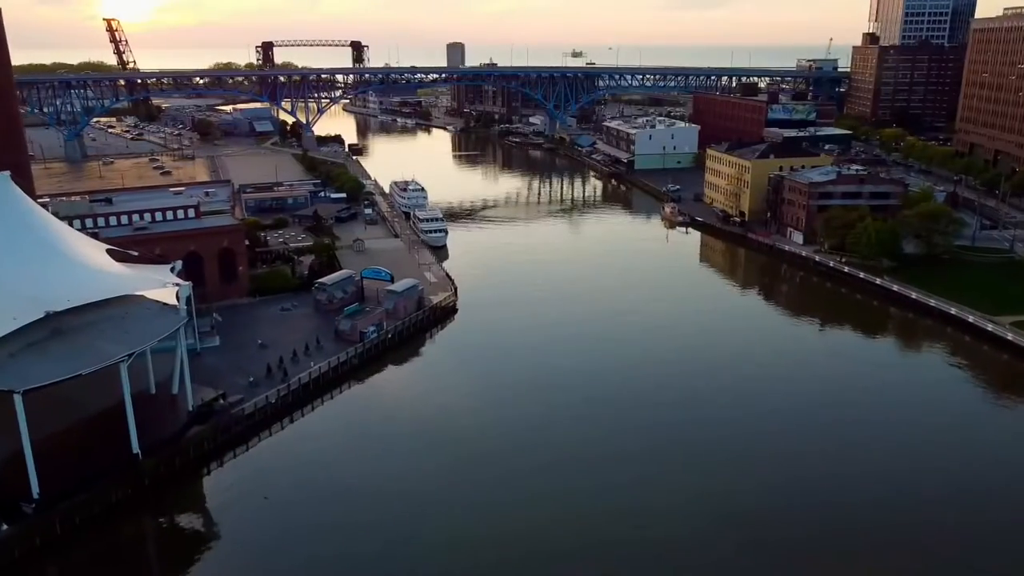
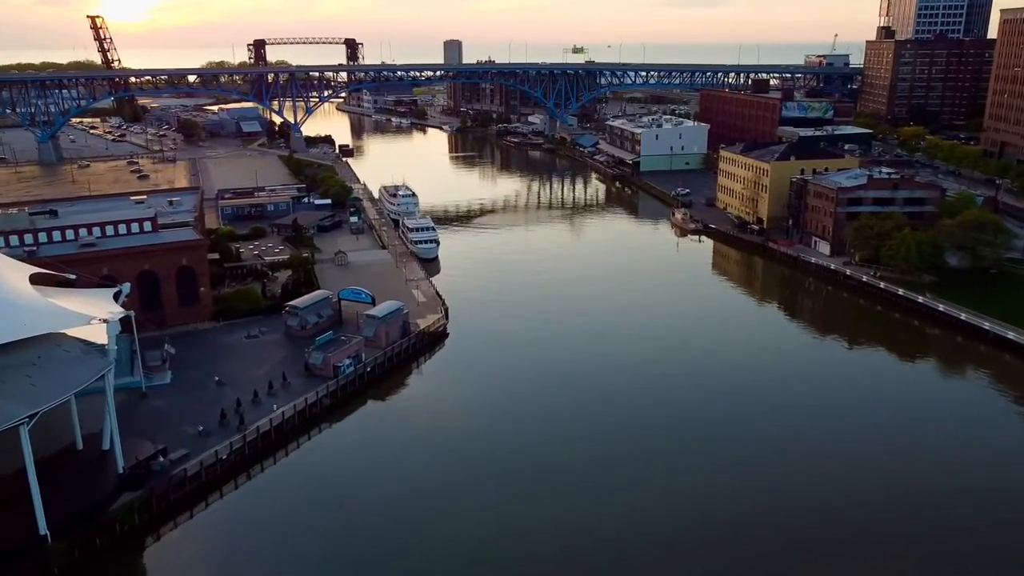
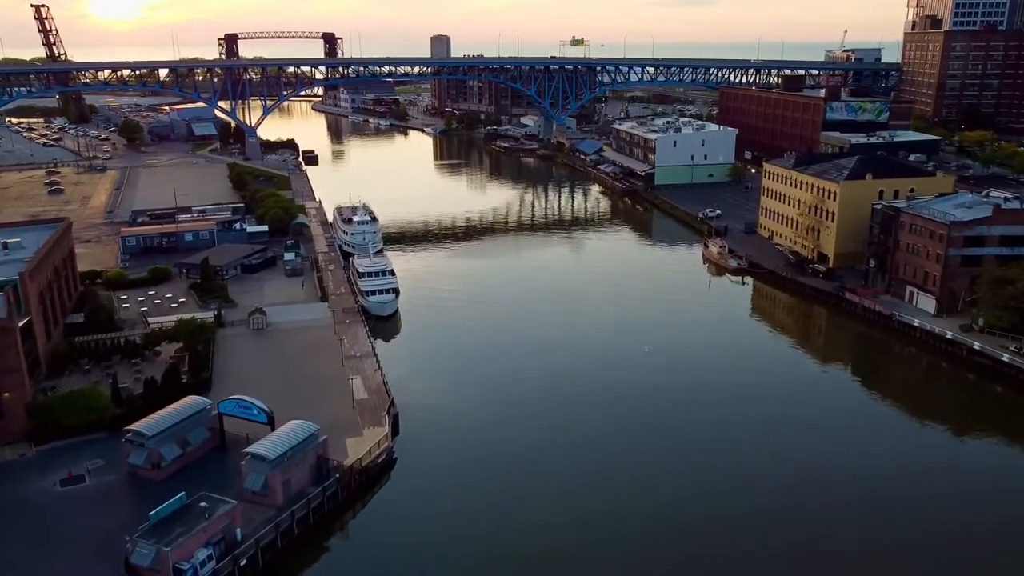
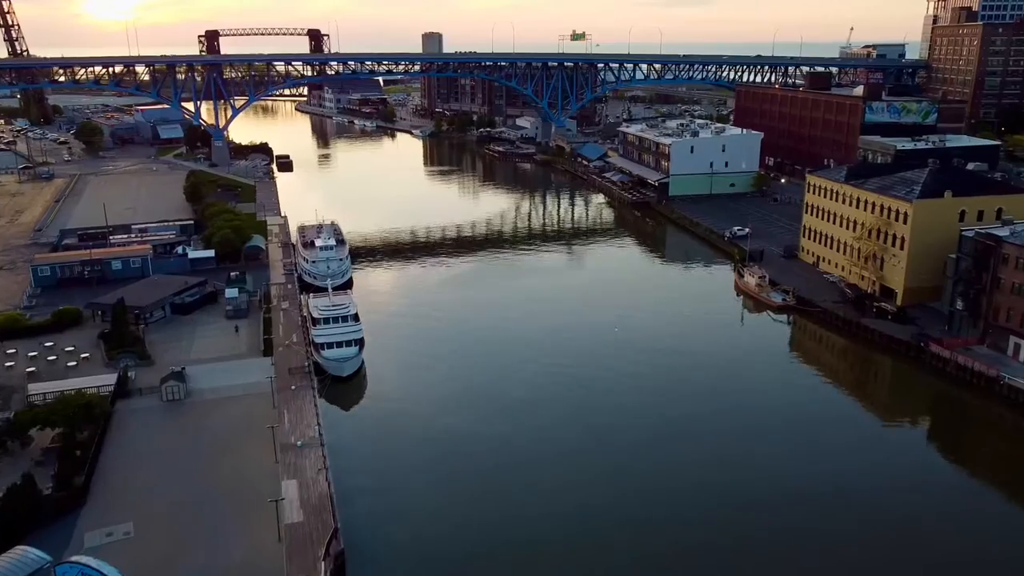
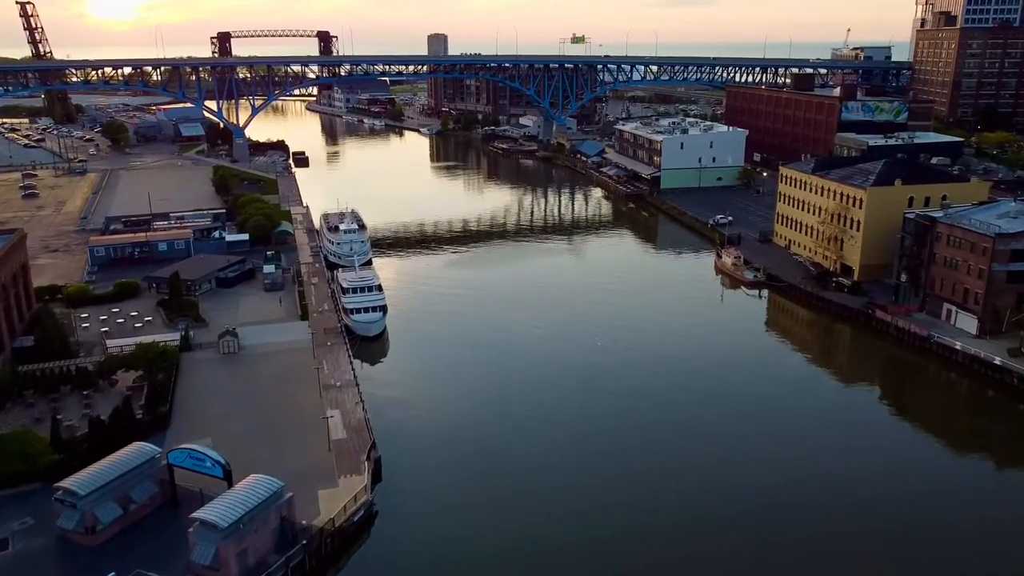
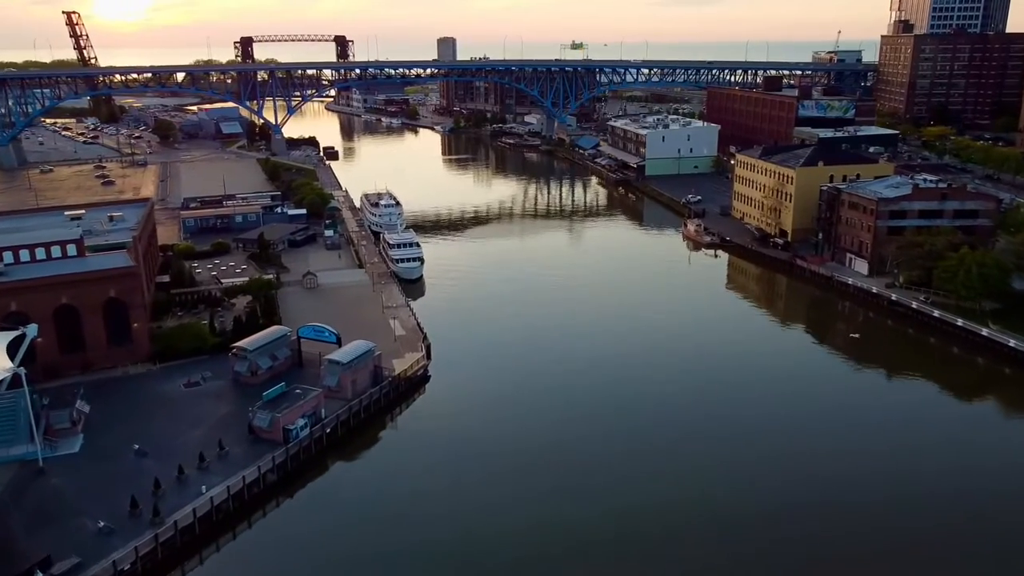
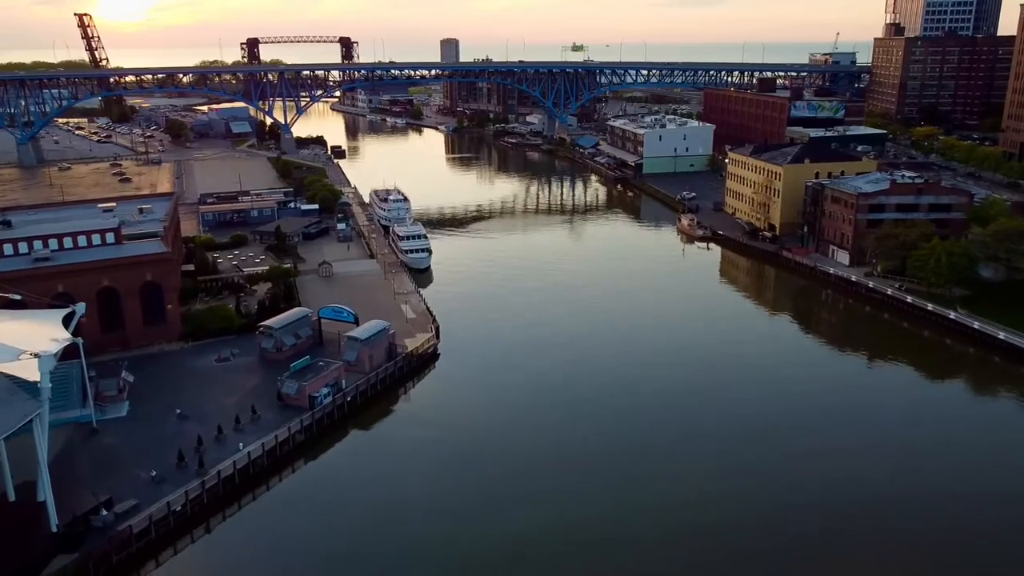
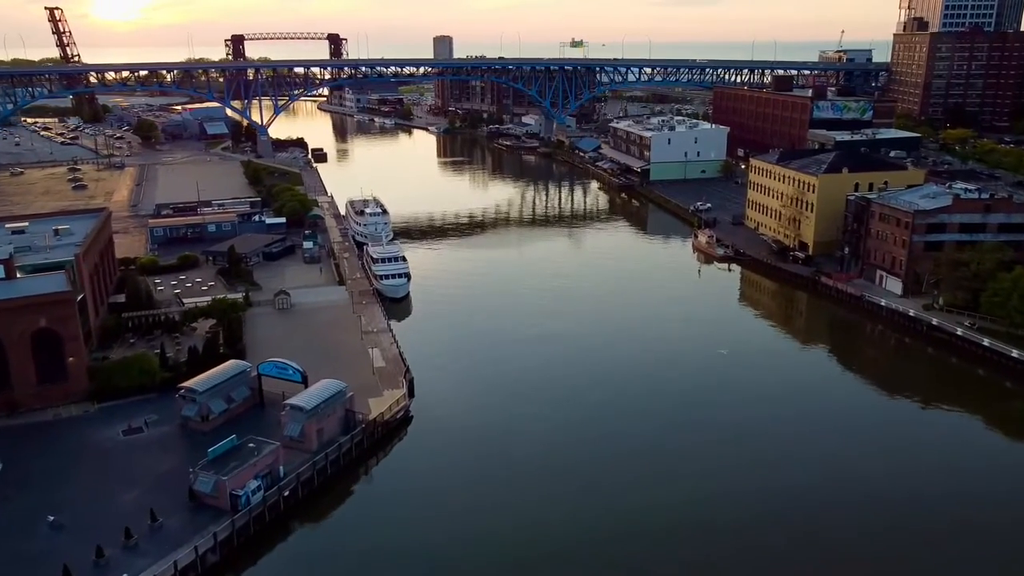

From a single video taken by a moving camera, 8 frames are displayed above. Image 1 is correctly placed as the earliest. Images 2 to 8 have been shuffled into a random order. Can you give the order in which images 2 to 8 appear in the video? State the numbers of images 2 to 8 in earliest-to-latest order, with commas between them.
2, 7, 6, 8, 3, 5, 4
